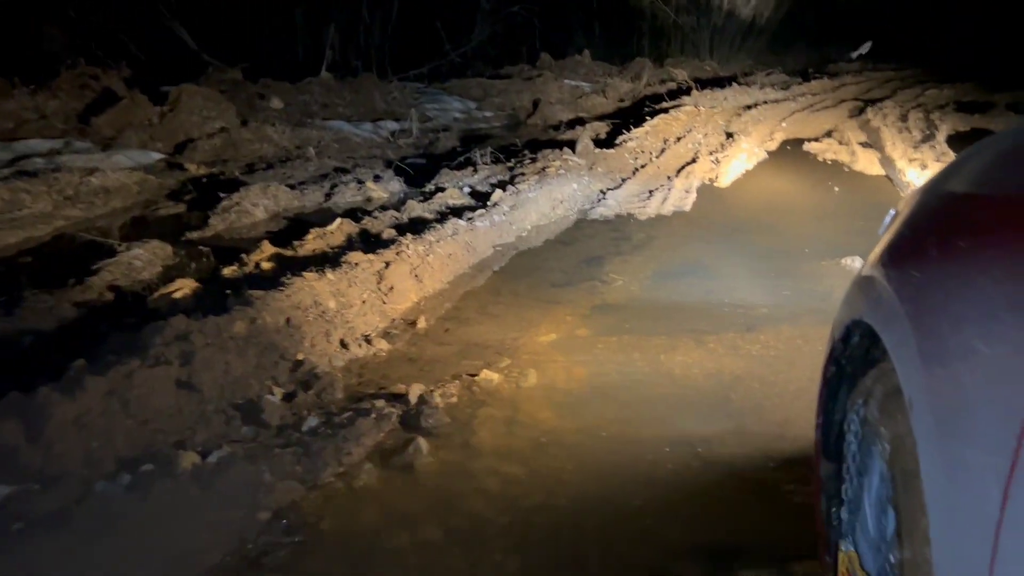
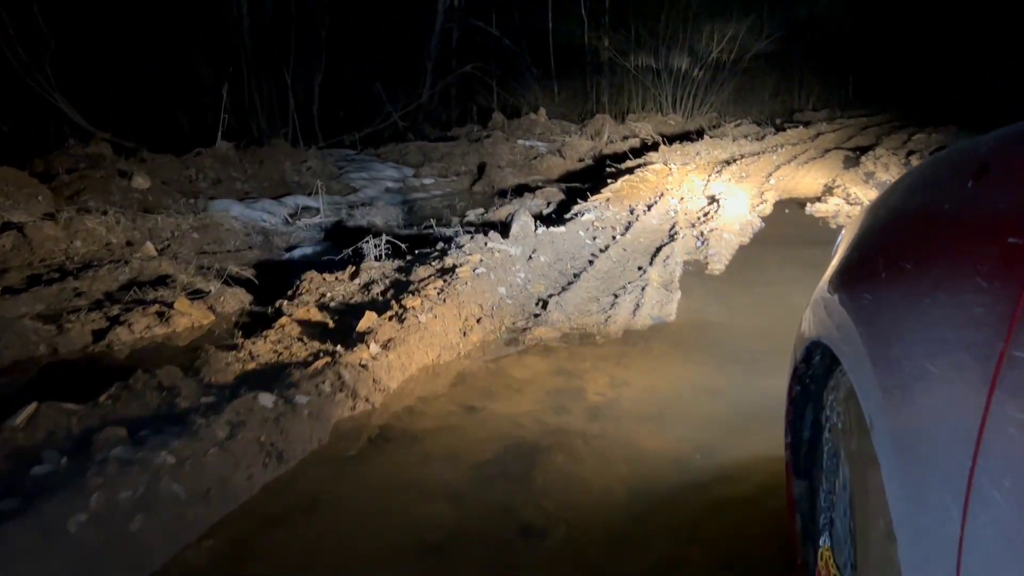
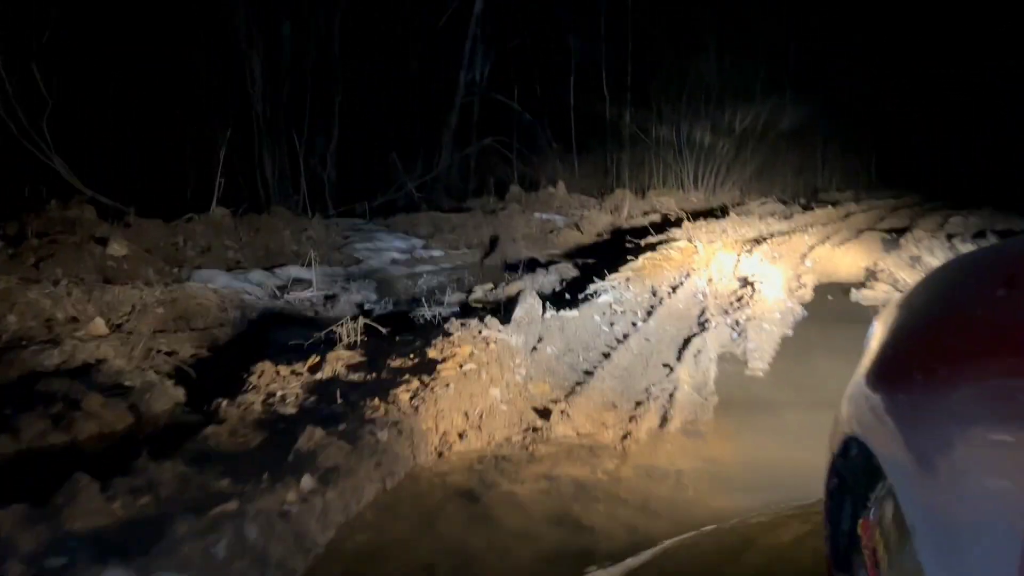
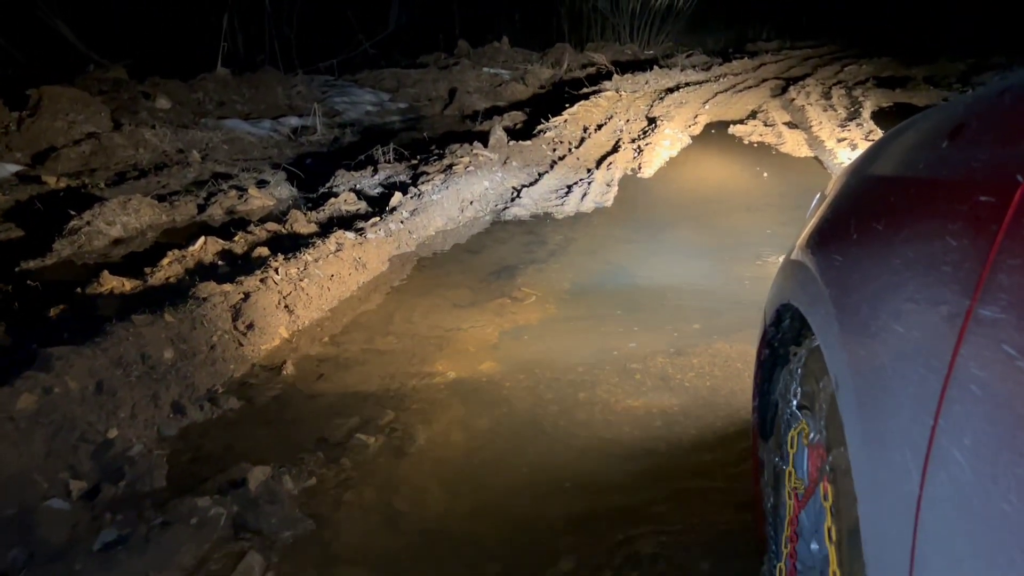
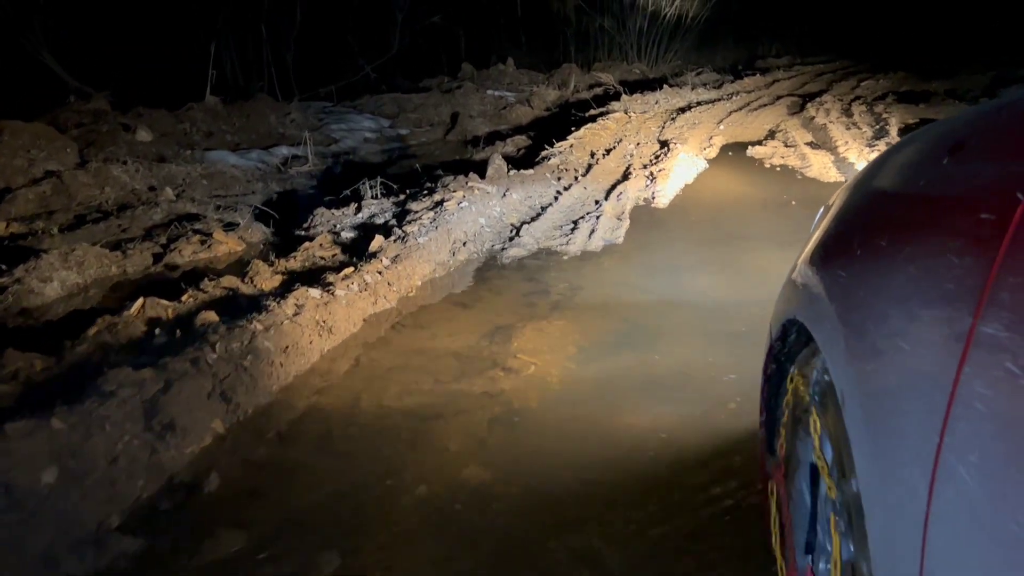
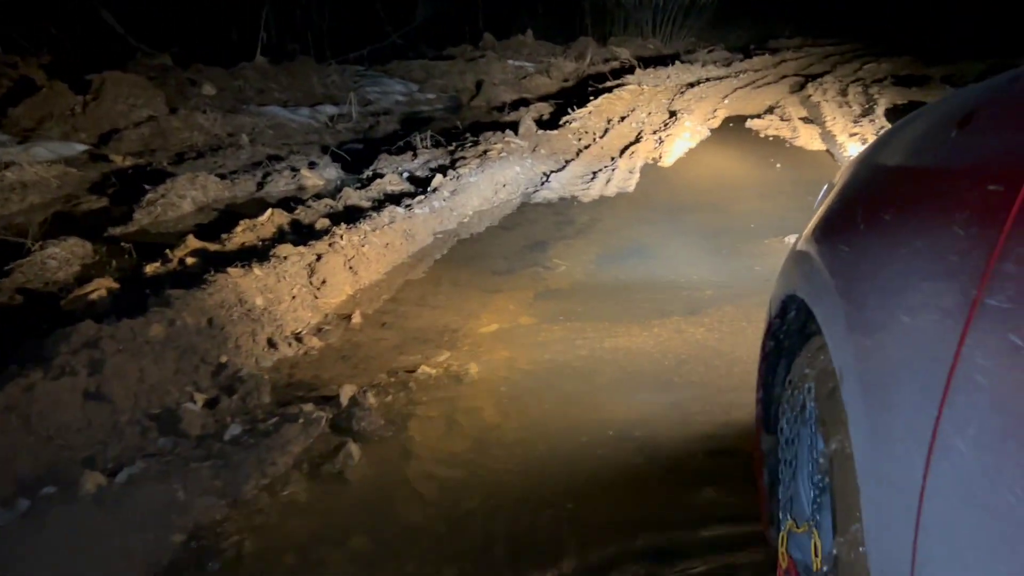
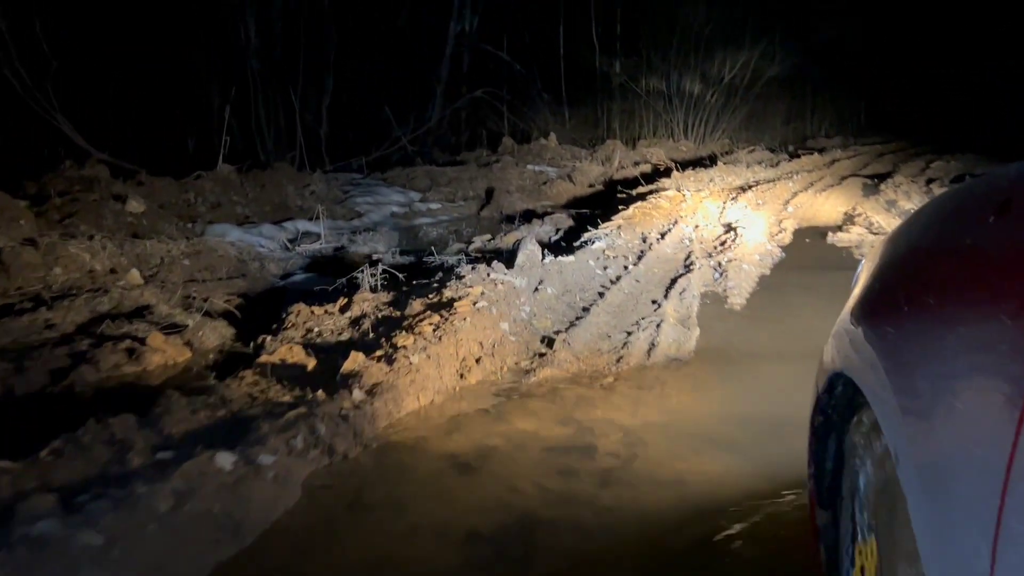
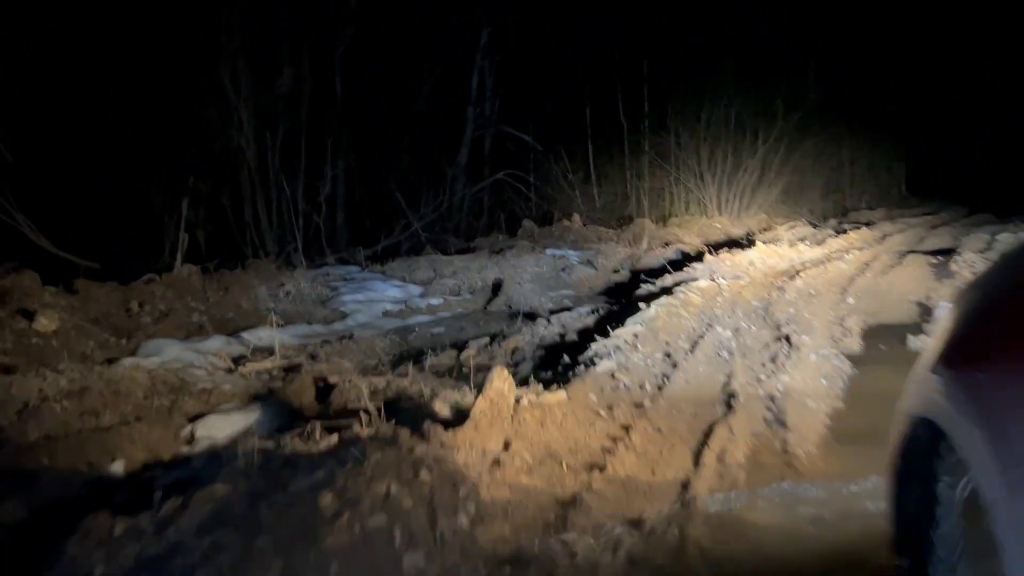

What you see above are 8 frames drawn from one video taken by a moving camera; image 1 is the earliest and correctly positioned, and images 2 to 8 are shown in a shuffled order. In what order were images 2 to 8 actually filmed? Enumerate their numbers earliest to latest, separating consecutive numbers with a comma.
6, 4, 5, 2, 7, 3, 8
